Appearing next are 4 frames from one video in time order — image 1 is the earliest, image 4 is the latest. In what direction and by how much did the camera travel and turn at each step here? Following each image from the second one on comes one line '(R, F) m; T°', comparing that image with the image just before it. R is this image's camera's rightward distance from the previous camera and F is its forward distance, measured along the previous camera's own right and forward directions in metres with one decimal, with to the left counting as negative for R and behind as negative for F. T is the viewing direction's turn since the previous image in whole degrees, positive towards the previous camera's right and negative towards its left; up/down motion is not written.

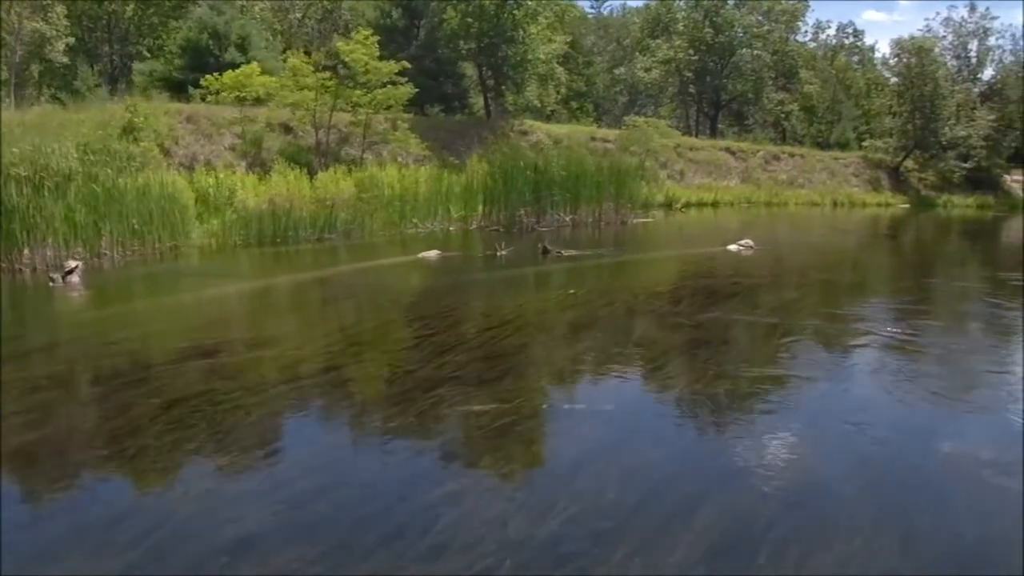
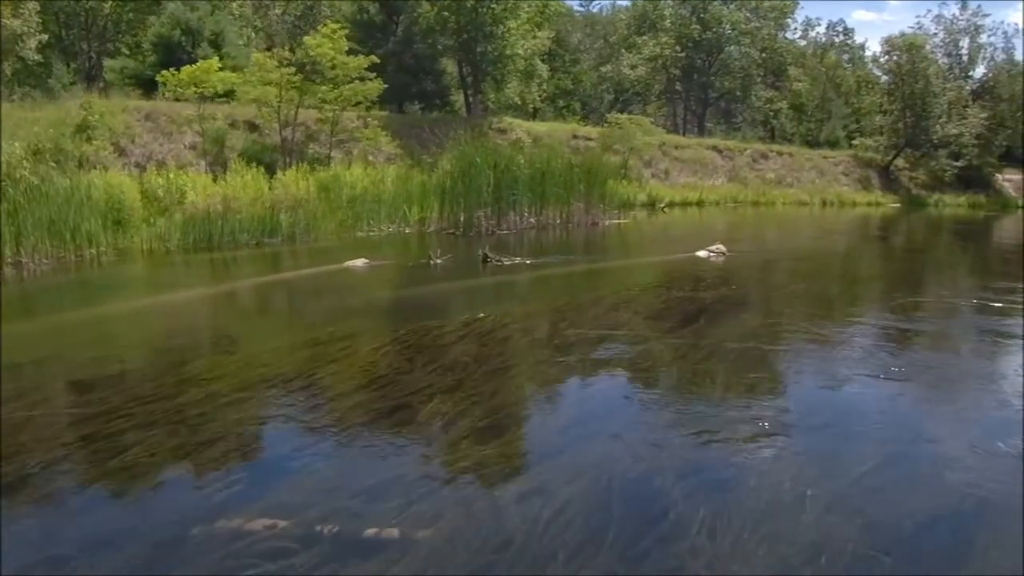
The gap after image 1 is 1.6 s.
(+0.3, +0.7) m; +1°
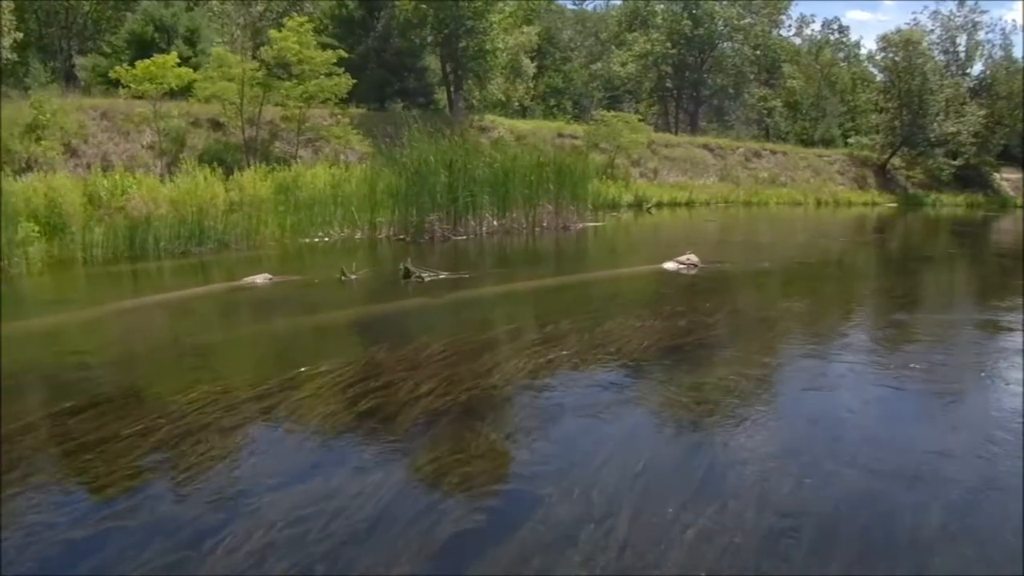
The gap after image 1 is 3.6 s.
(+0.4, +0.8) m; 0°
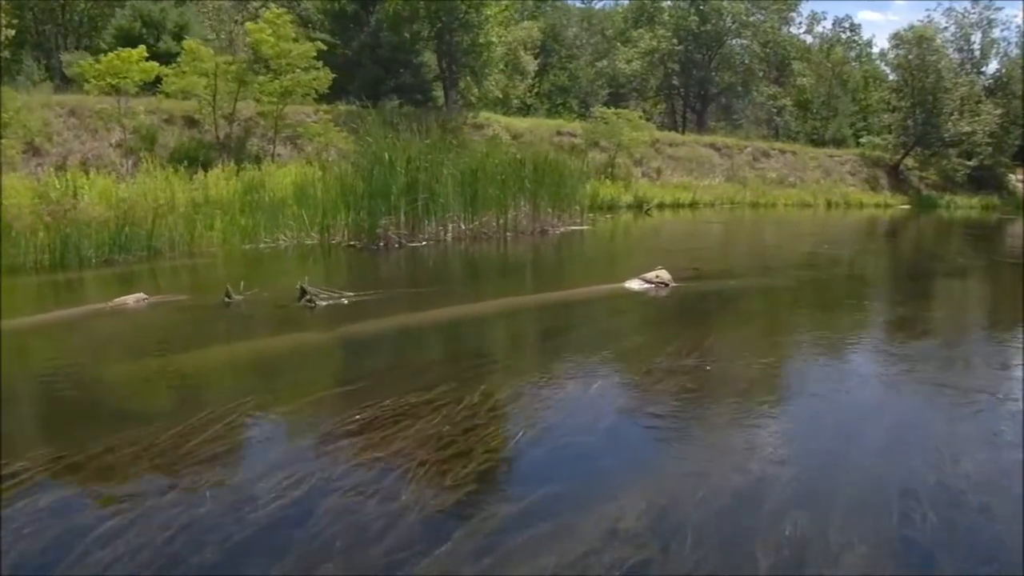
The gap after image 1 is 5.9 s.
(+0.3, +0.9) m; -1°
